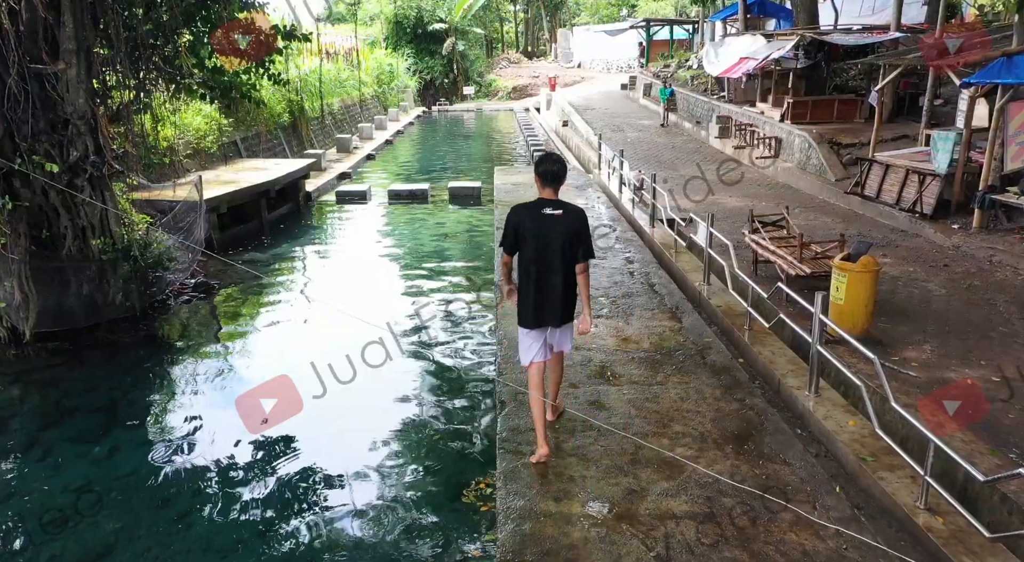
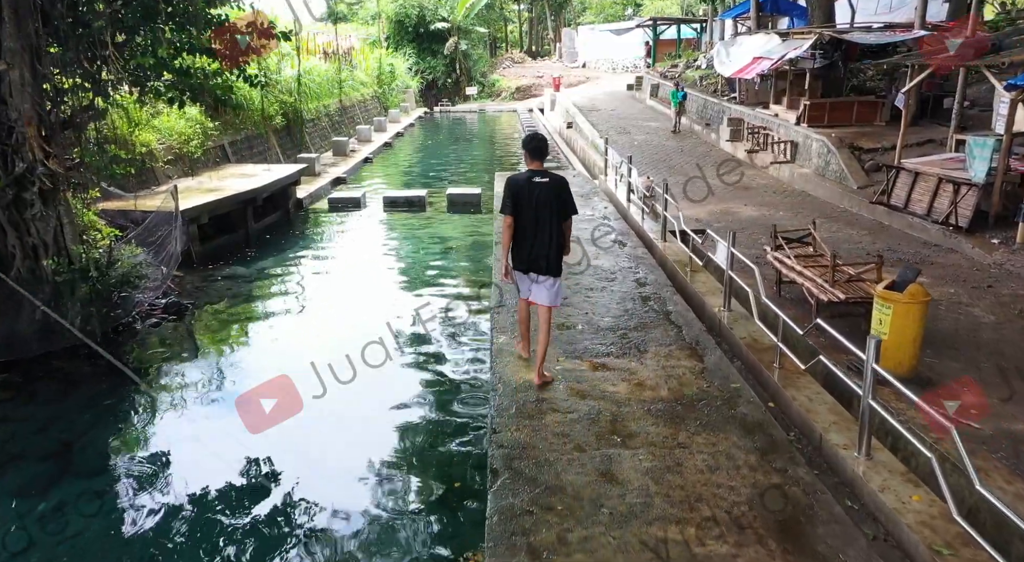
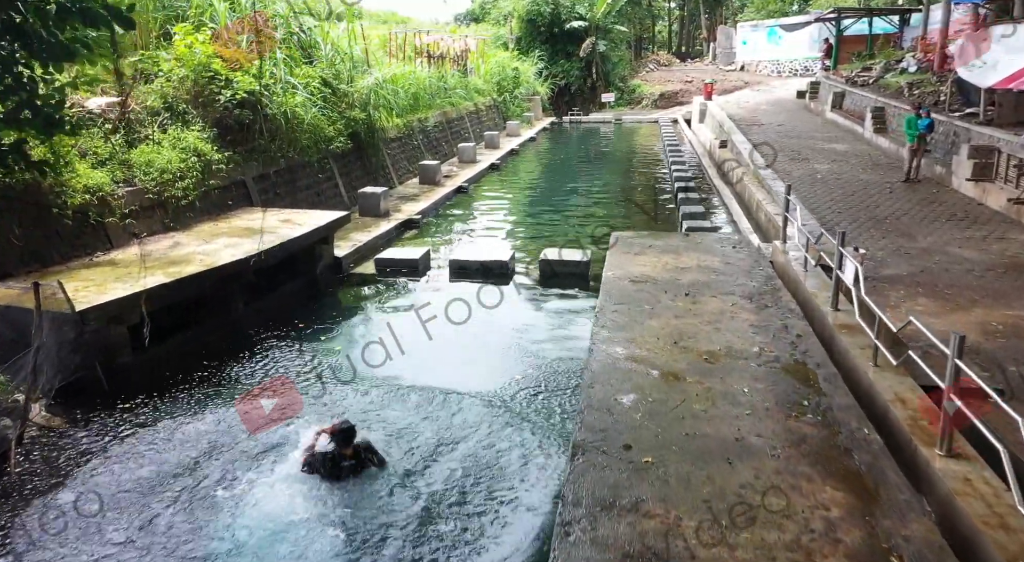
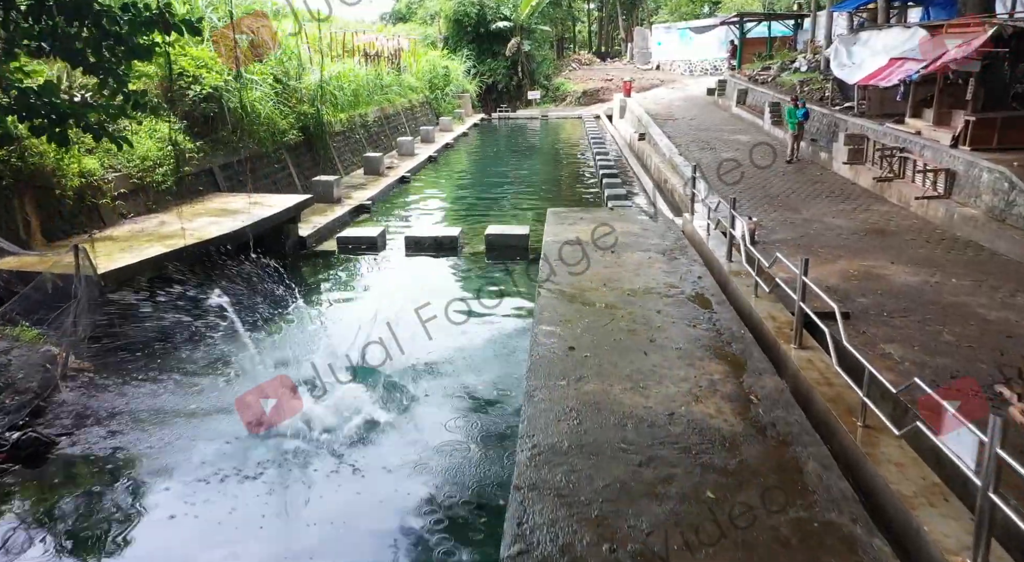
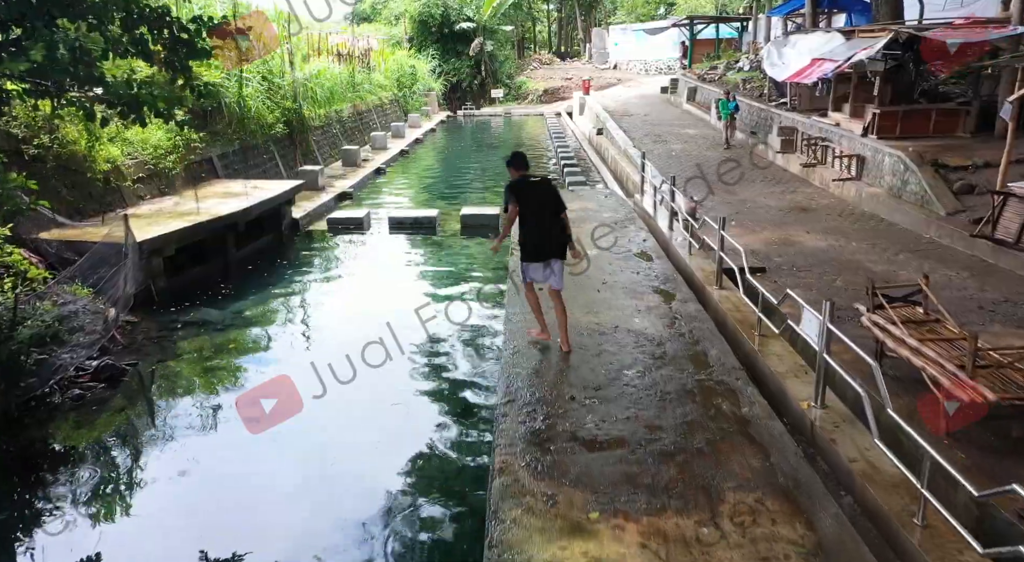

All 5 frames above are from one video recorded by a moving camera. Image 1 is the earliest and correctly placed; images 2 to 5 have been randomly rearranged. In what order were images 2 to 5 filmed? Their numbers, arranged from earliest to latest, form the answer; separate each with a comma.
2, 5, 4, 3
